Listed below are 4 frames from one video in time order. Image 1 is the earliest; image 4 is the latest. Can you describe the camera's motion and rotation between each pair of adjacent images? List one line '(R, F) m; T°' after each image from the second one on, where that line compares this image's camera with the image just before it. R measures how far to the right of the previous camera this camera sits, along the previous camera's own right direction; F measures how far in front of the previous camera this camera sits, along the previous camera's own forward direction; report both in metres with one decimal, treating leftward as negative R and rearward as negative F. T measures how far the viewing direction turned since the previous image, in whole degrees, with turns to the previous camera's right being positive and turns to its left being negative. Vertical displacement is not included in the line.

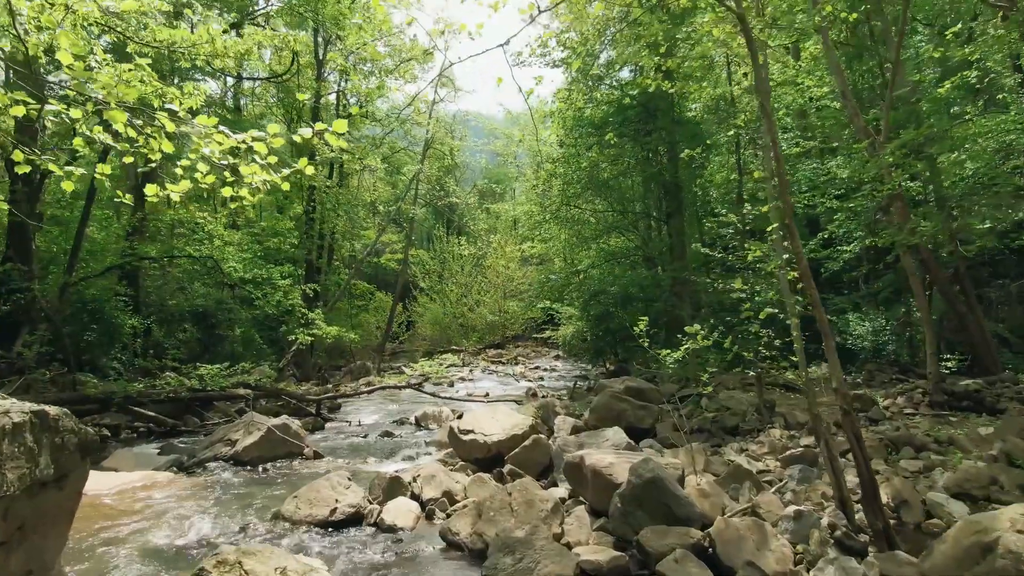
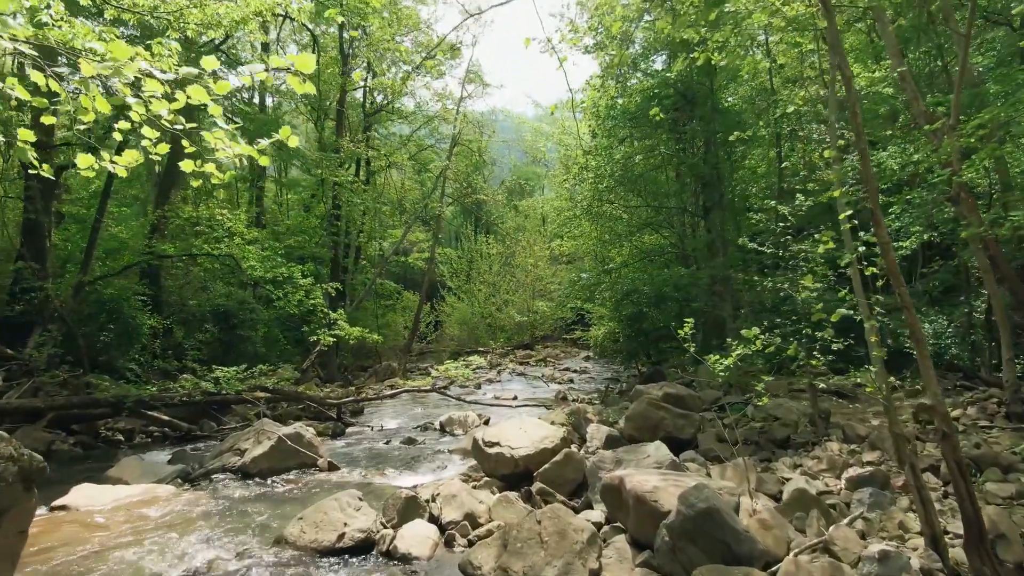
(0.0, +0.6) m; -3°
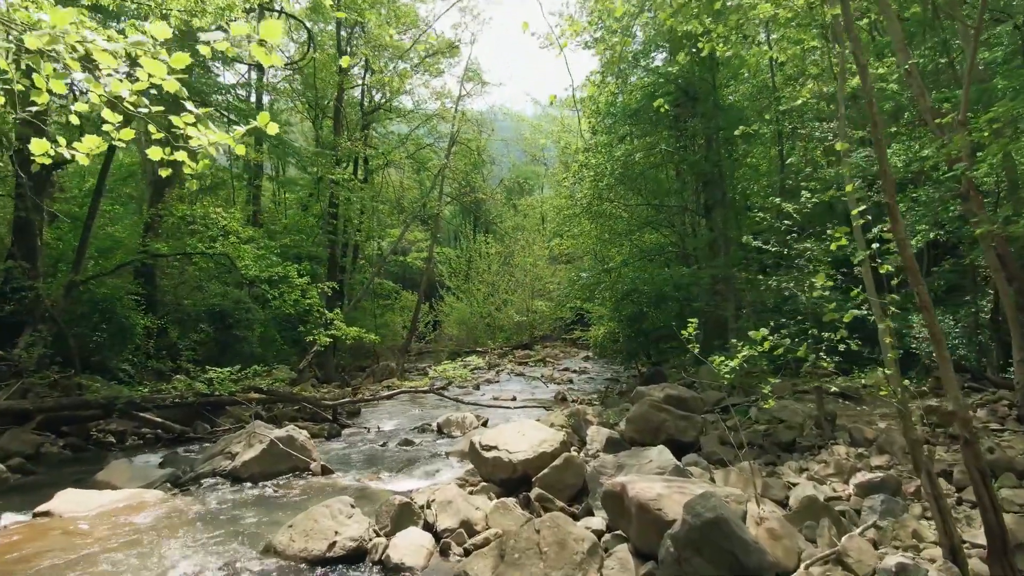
(0.0, +0.2) m; 0°
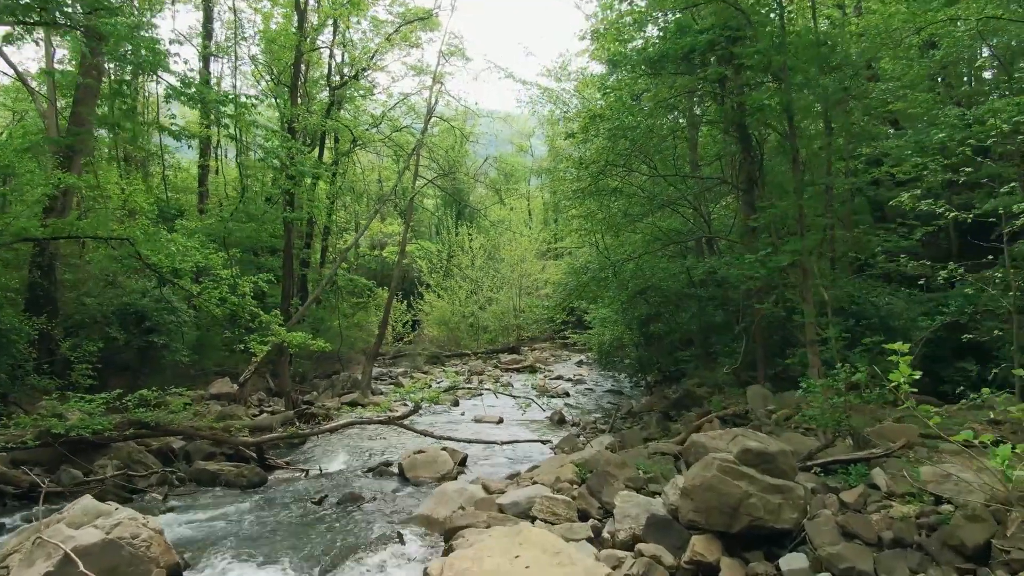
(0.0, +3.0) m; +1°
